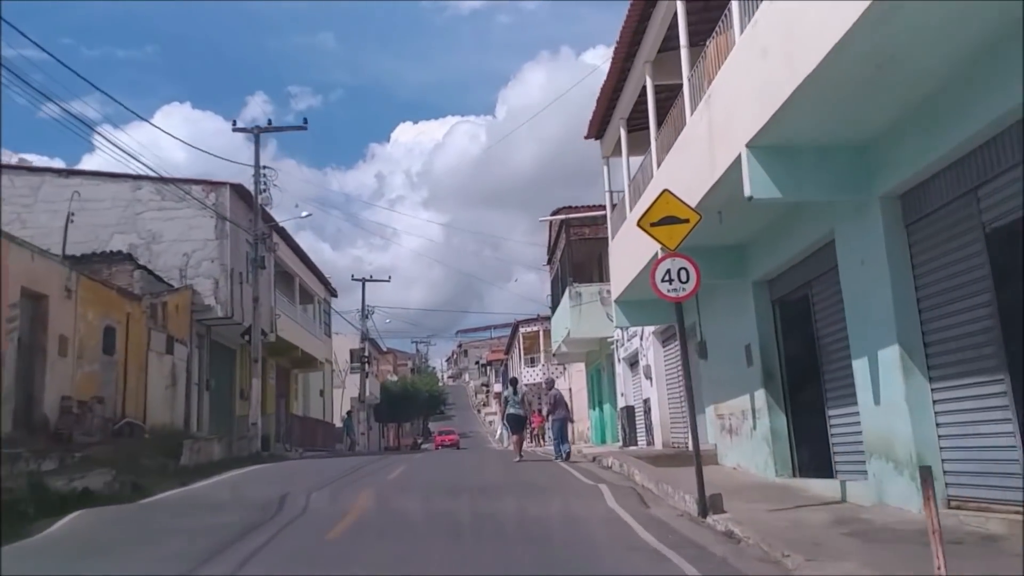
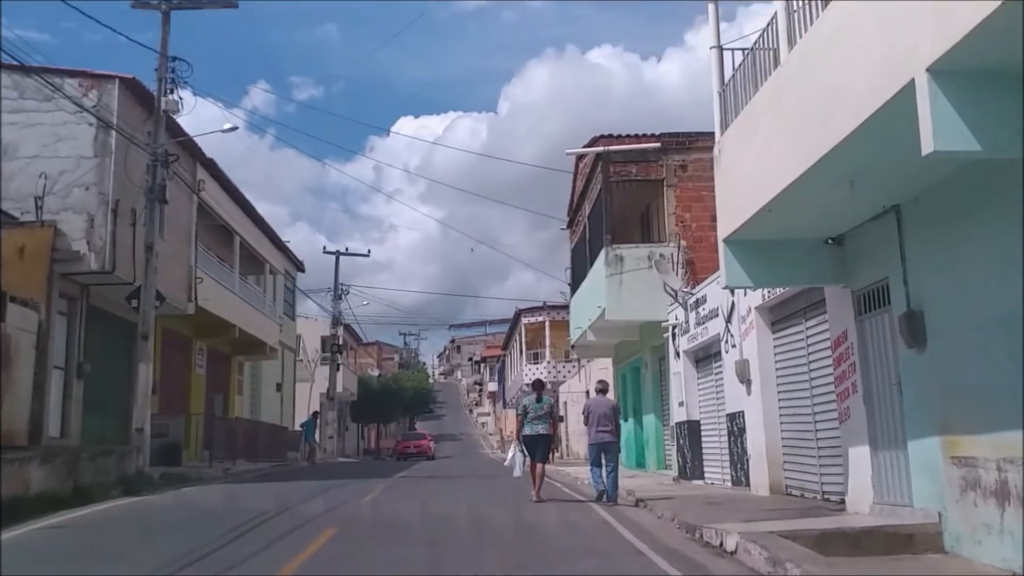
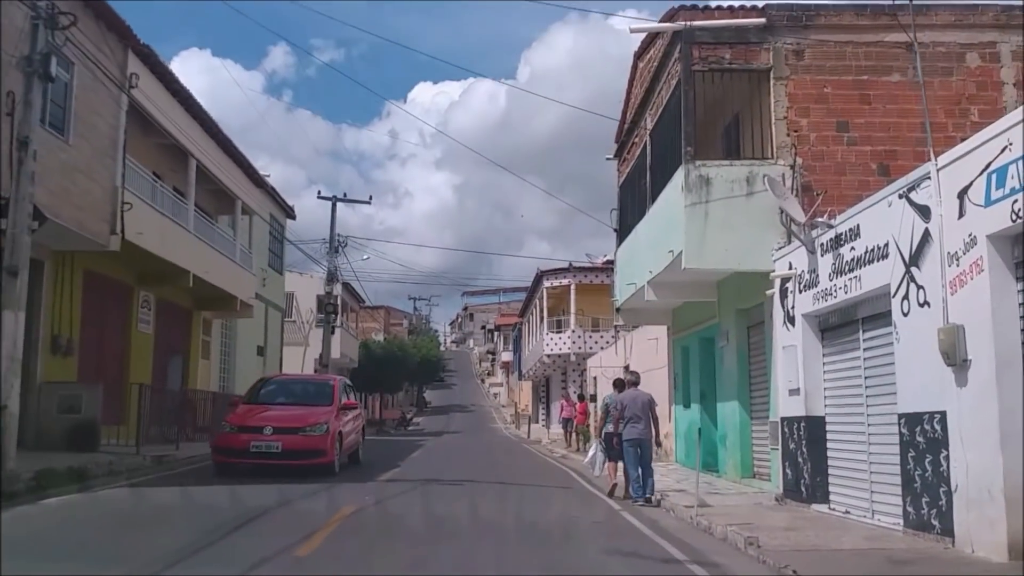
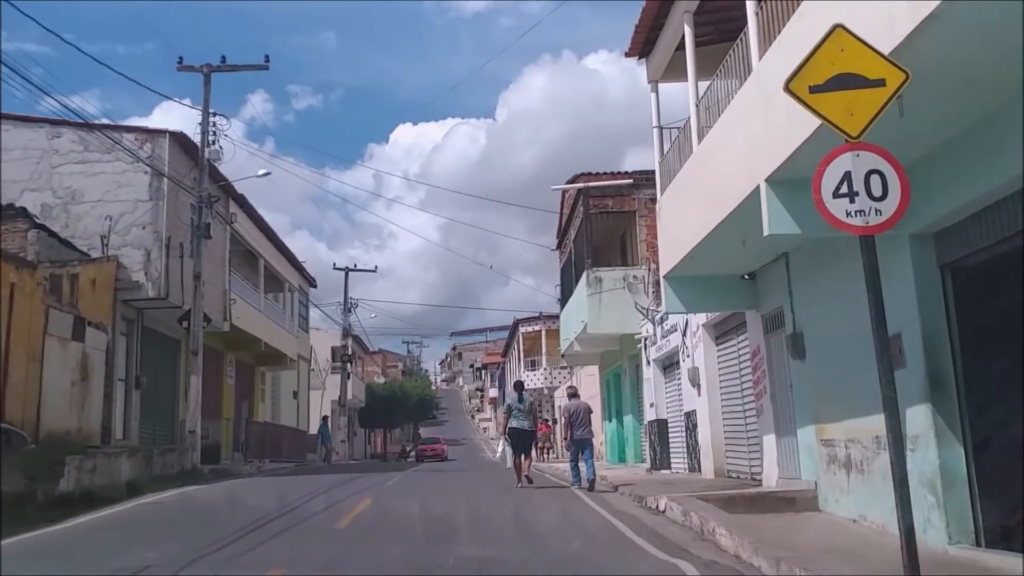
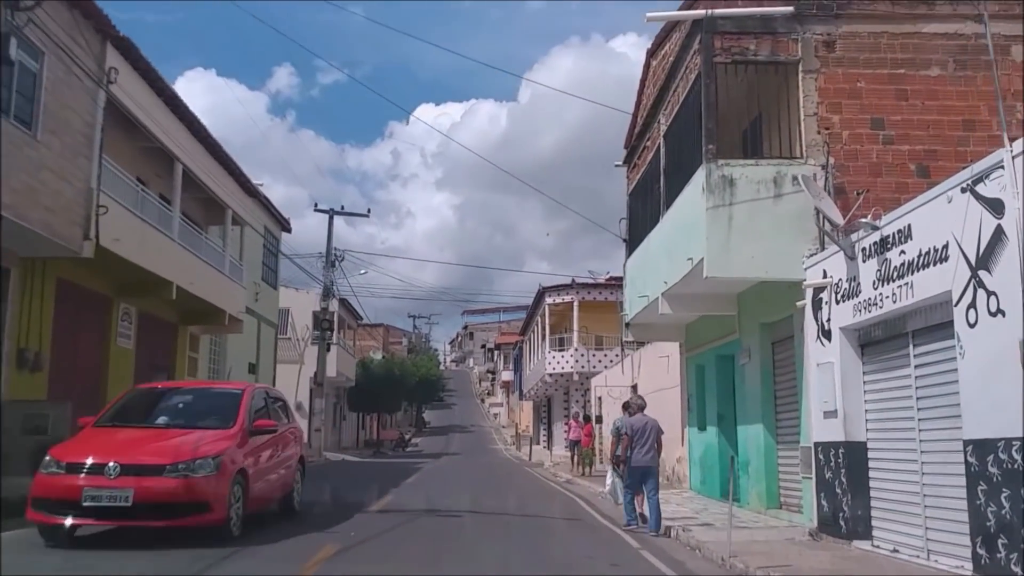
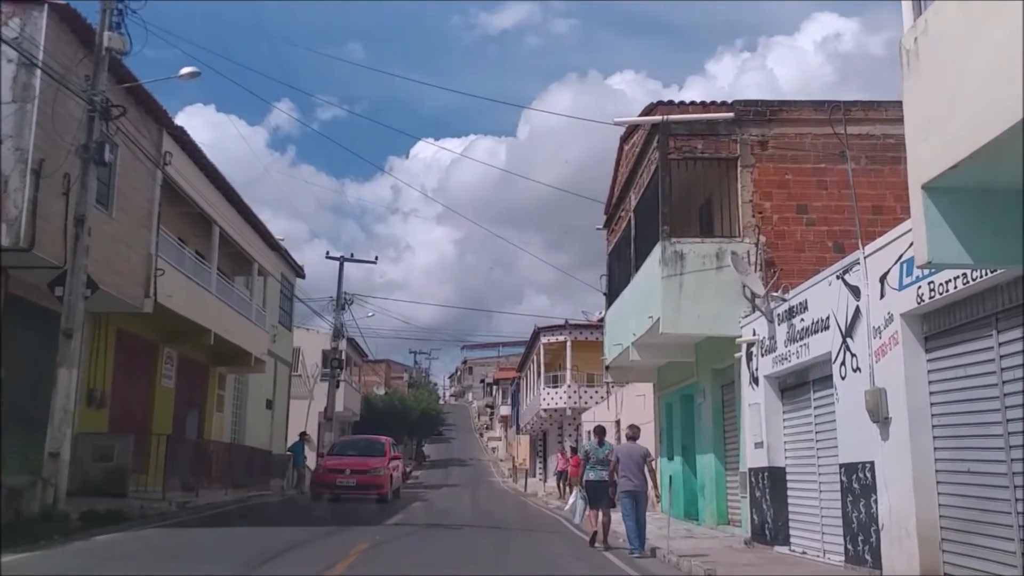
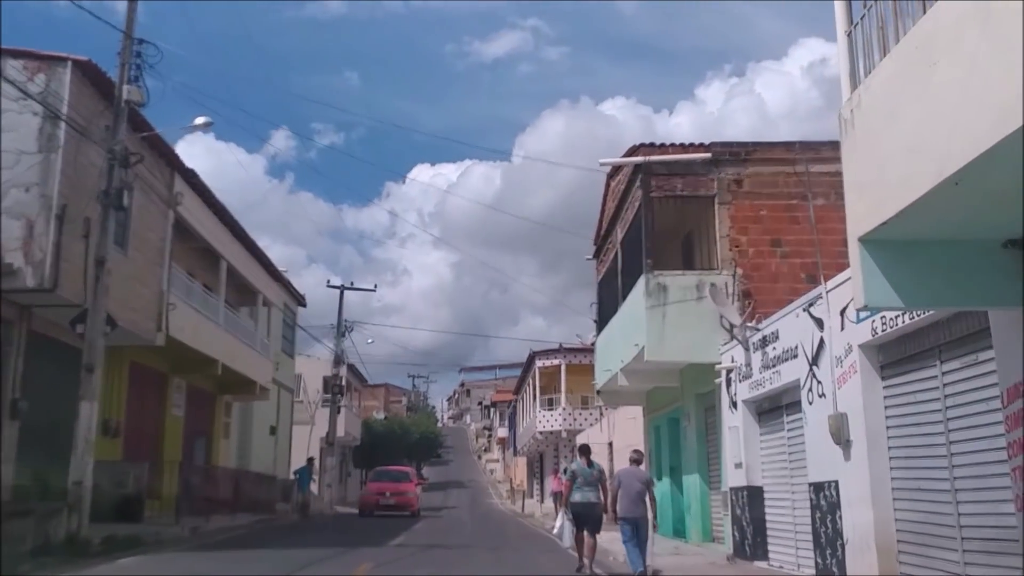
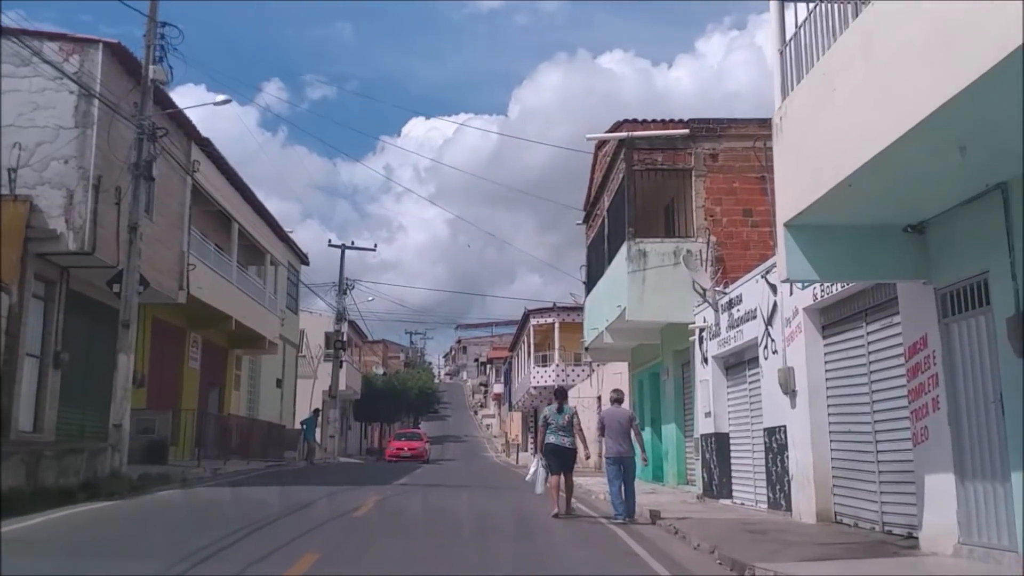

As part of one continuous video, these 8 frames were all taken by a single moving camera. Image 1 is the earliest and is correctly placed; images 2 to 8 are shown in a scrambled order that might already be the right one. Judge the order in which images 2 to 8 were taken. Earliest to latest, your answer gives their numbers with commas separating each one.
4, 2, 8, 7, 6, 3, 5
